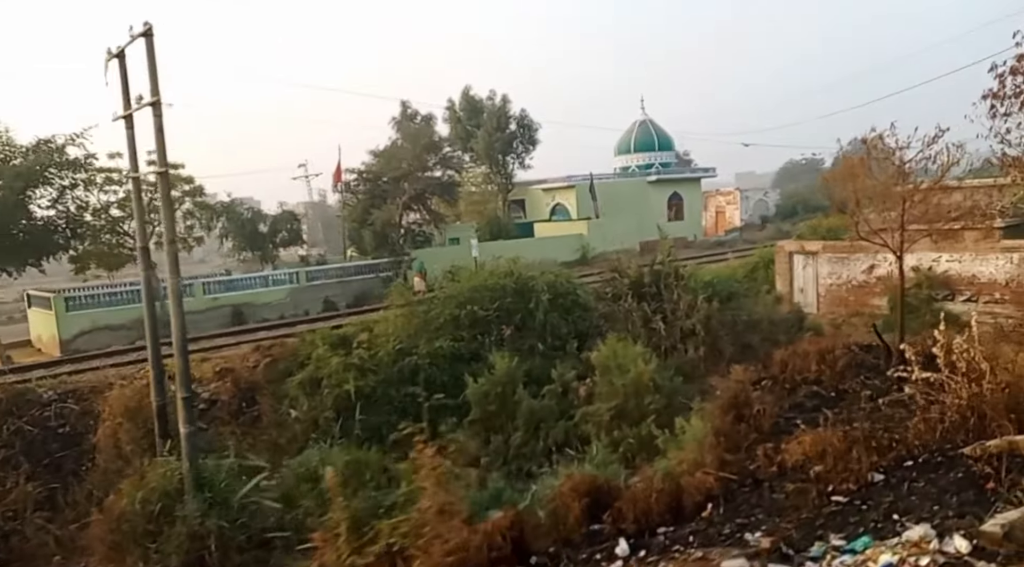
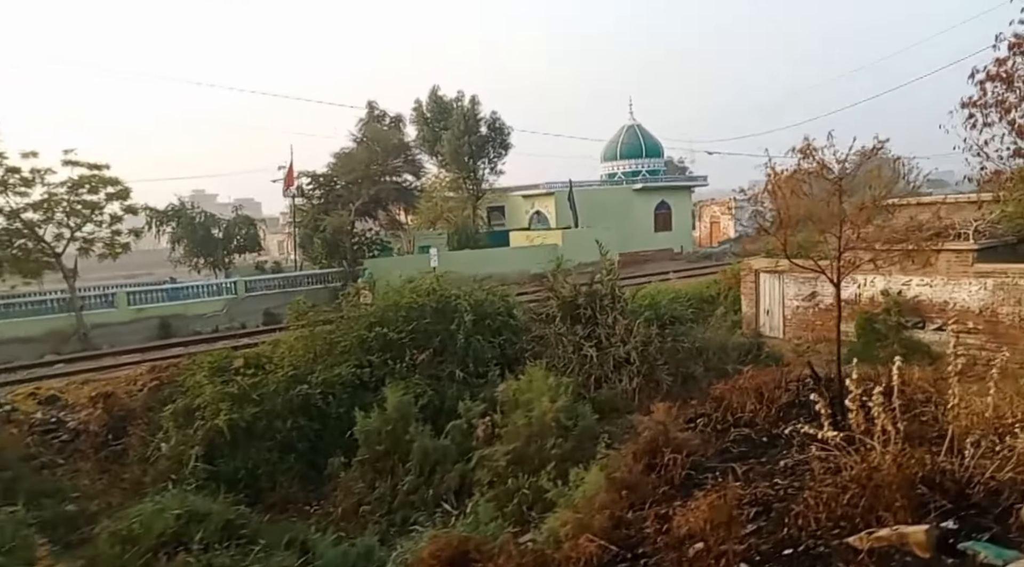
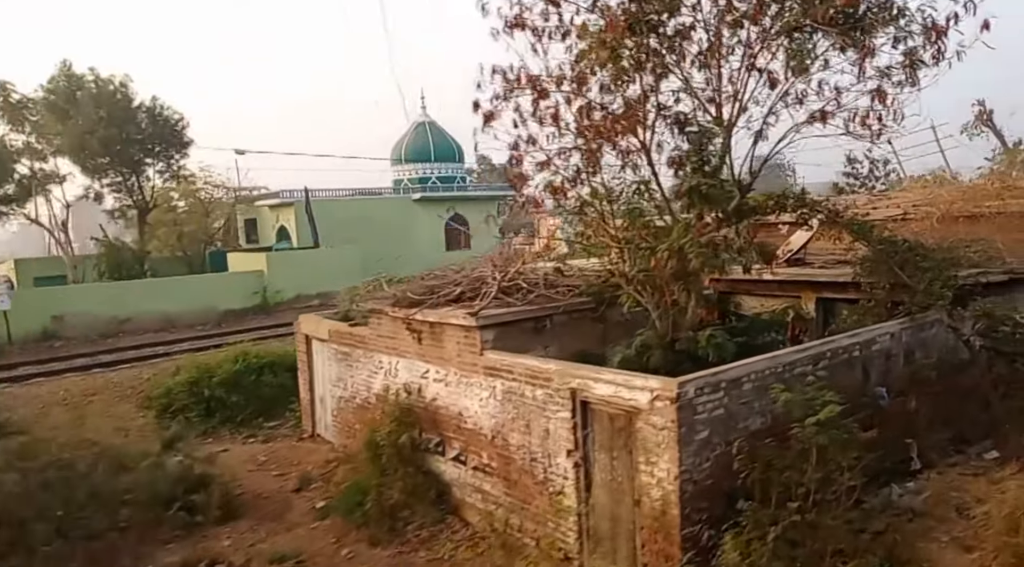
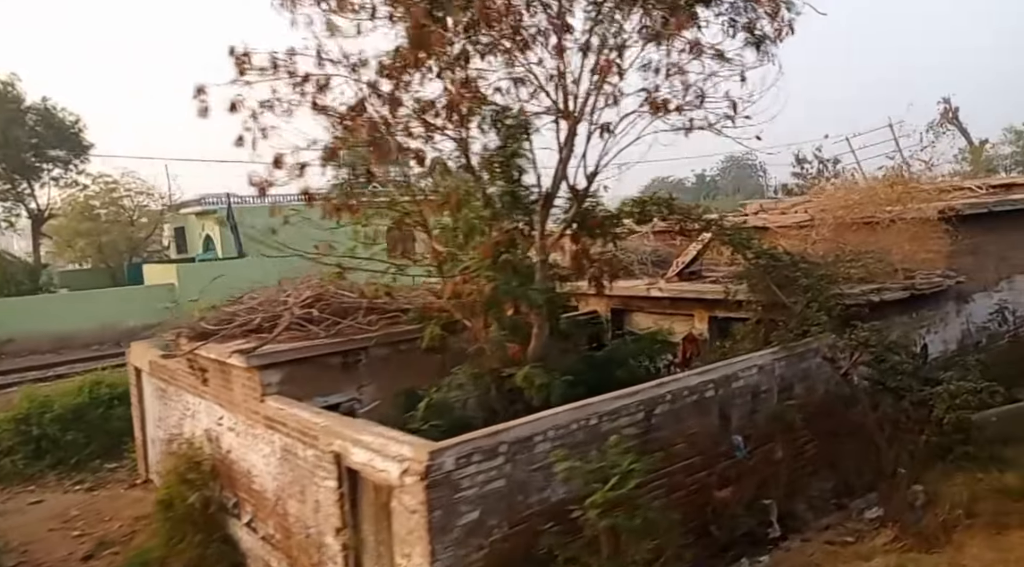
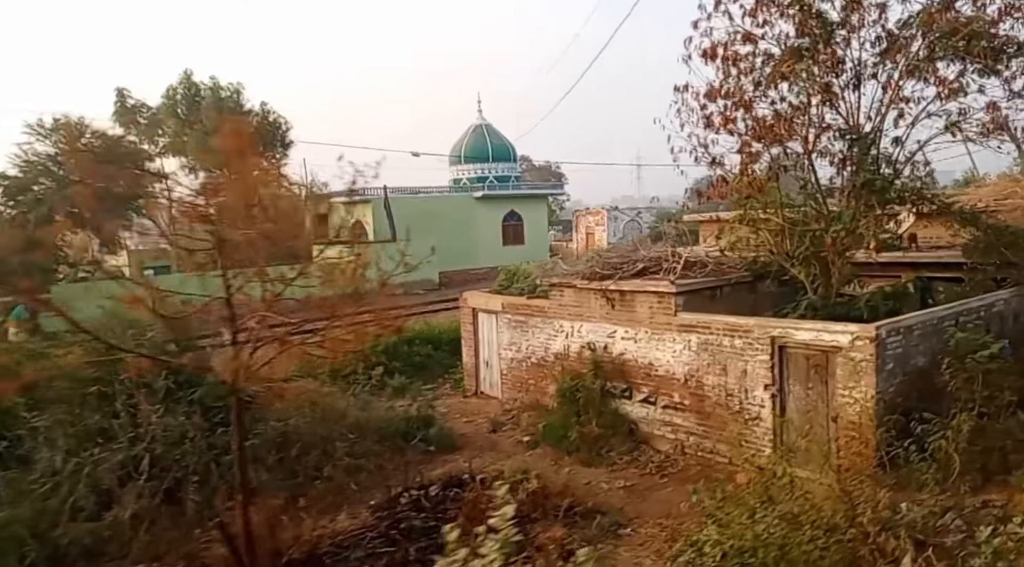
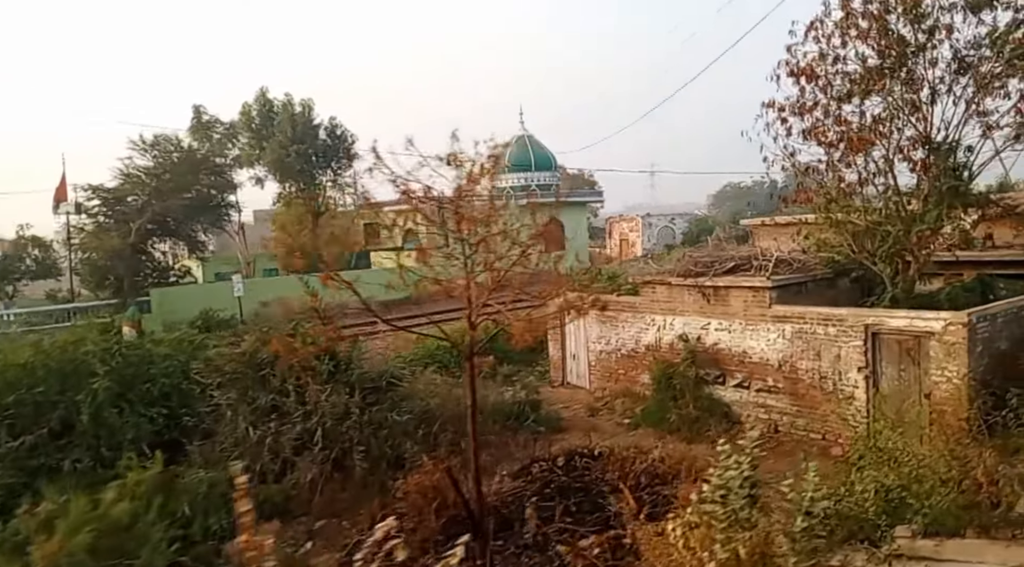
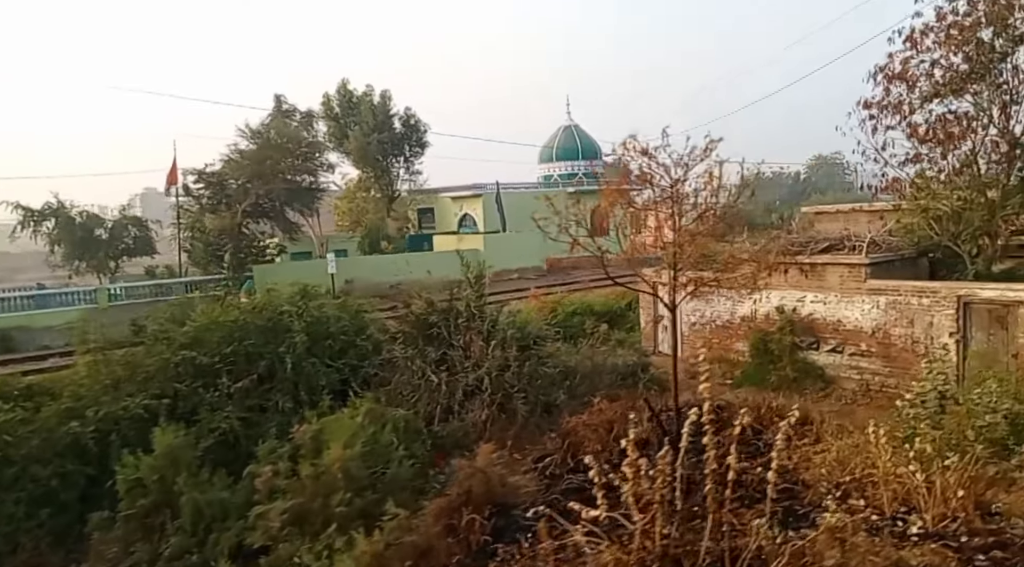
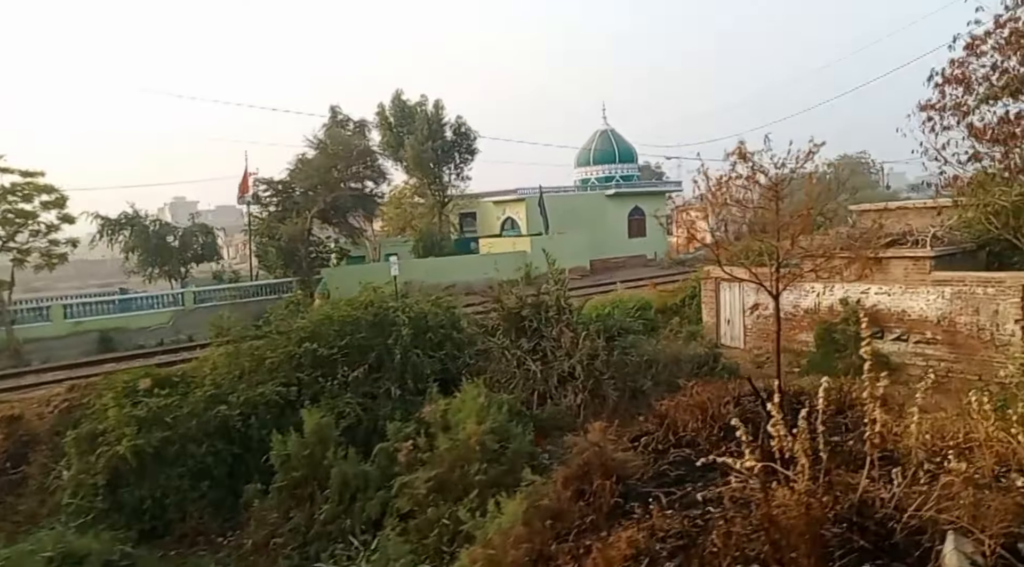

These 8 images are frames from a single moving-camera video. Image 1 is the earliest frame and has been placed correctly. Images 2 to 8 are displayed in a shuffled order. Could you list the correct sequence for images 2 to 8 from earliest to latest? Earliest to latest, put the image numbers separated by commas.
2, 8, 7, 6, 5, 3, 4
